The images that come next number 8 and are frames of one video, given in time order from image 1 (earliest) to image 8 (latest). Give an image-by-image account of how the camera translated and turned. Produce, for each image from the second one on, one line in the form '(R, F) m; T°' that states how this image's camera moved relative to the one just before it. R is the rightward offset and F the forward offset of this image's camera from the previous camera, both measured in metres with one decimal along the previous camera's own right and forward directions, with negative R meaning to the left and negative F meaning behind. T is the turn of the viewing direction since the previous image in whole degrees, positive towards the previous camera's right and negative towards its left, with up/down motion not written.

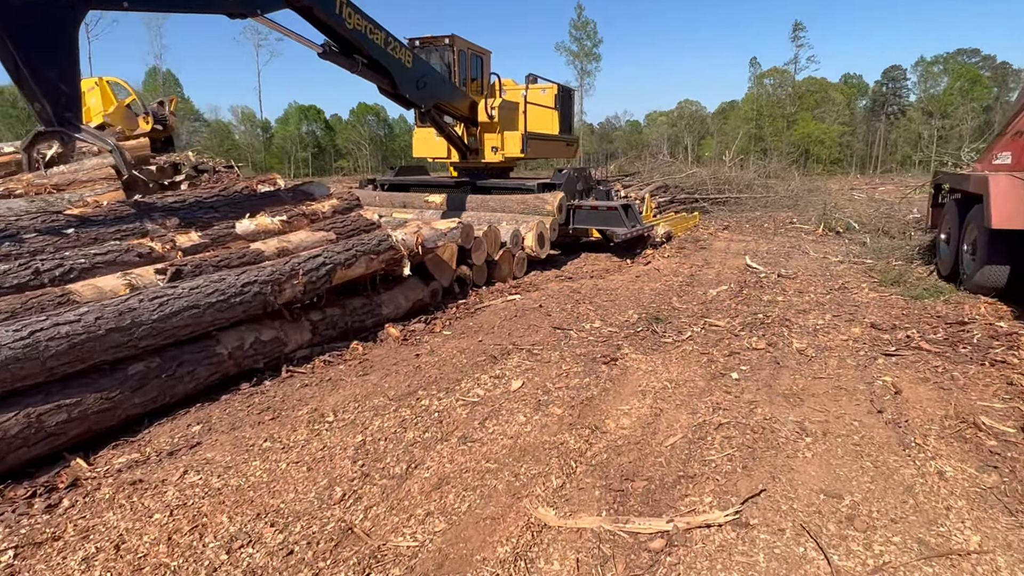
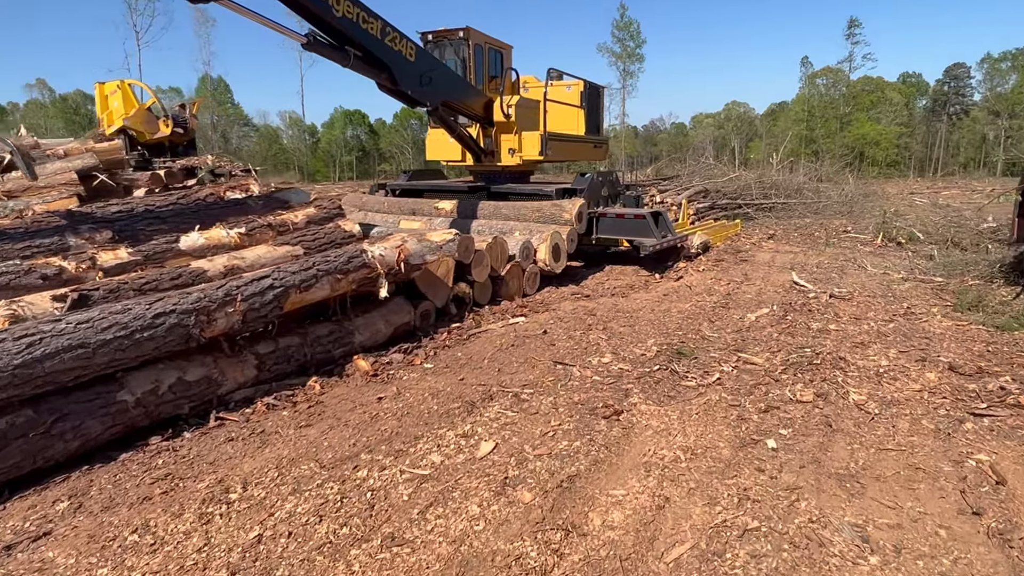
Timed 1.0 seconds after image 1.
(+0.4, +1.0) m; -4°
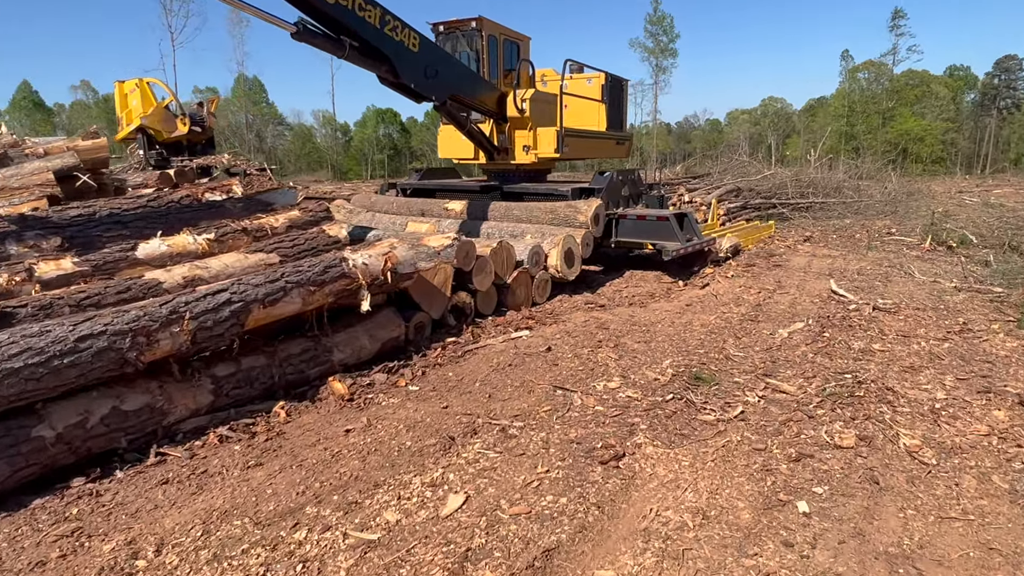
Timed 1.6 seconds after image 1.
(+0.3, +0.6) m; -3°
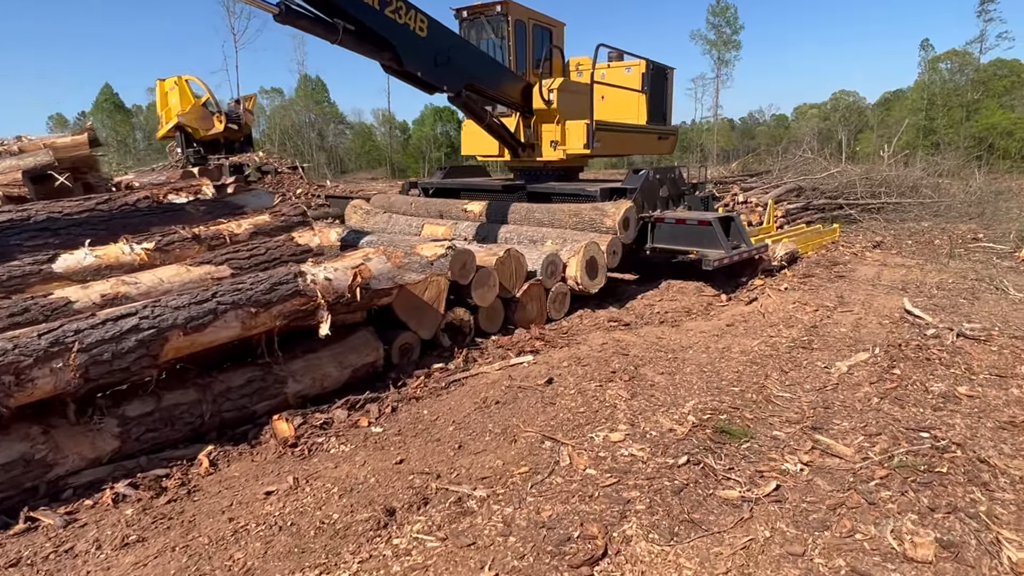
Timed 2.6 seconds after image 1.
(+0.5, +0.9) m; -5°
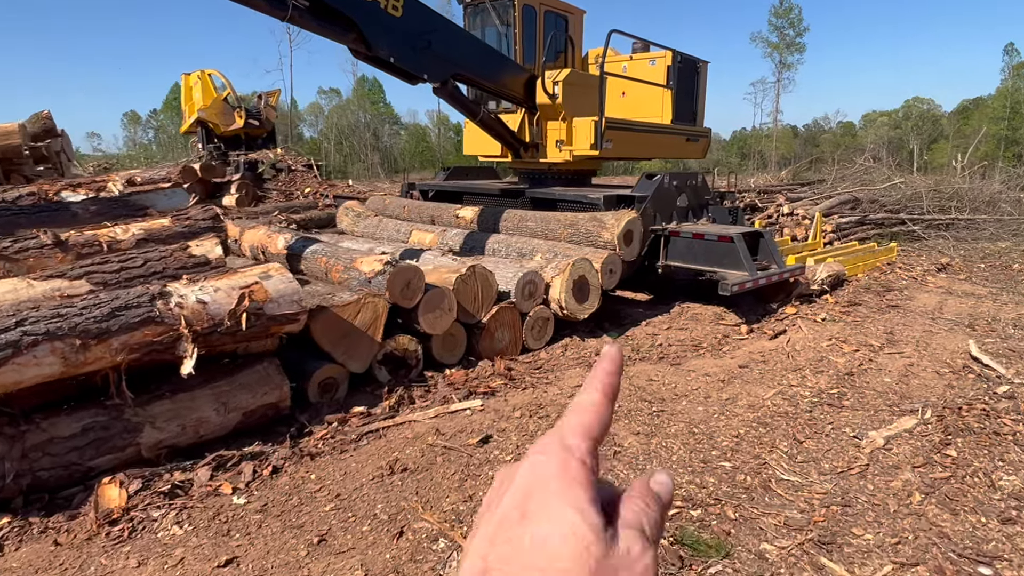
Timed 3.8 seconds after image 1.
(+0.7, +1.1) m; -5°
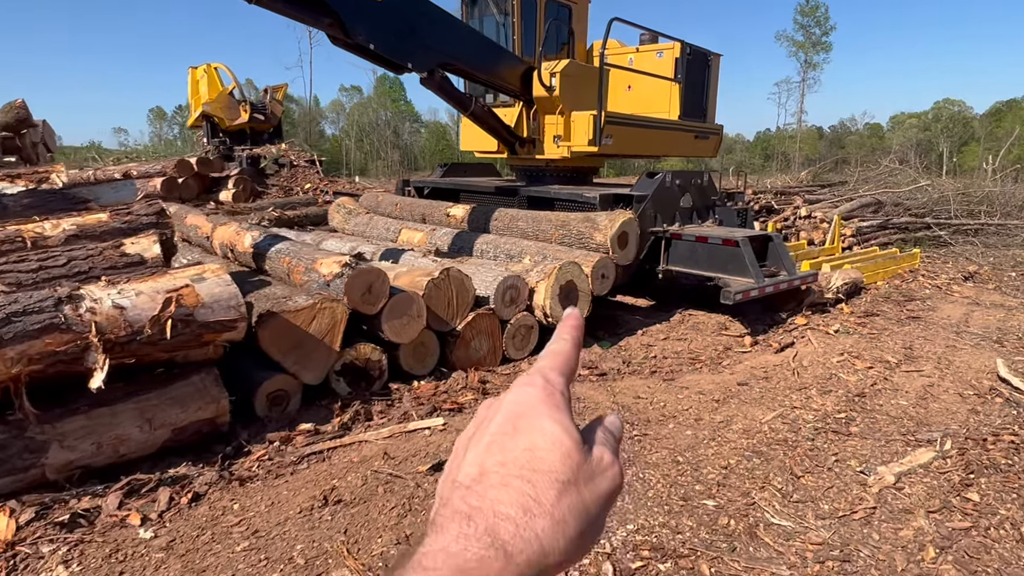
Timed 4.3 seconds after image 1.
(+0.3, +0.4) m; -2°
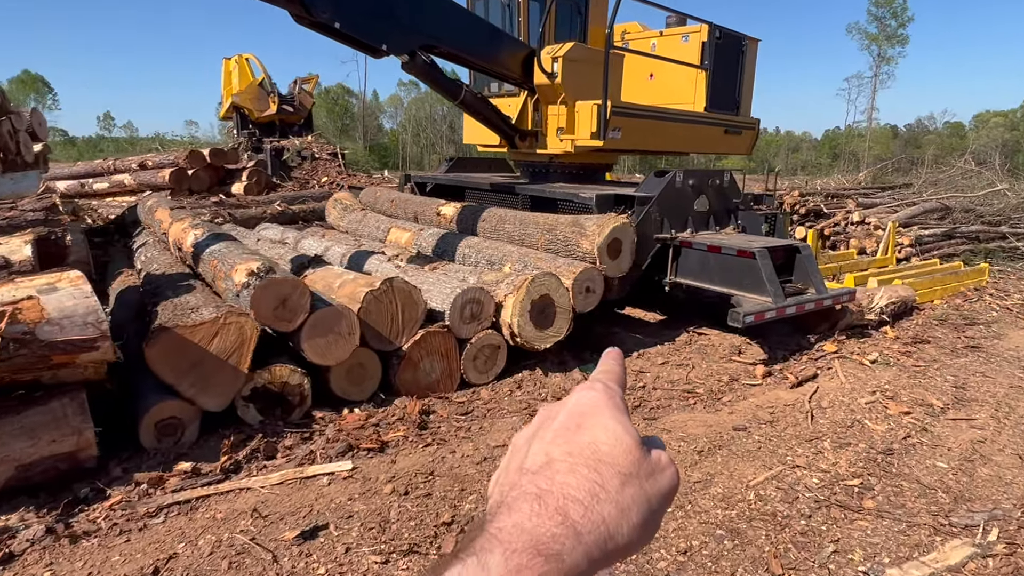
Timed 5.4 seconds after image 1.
(+0.7, +0.8) m; -5°
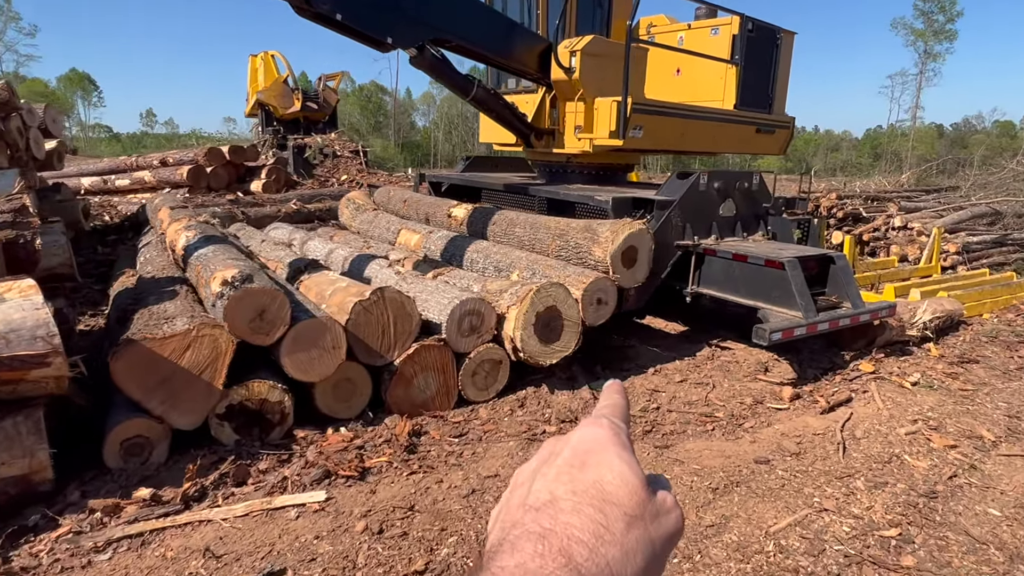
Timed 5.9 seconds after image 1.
(+0.2, +0.3) m; -3°
